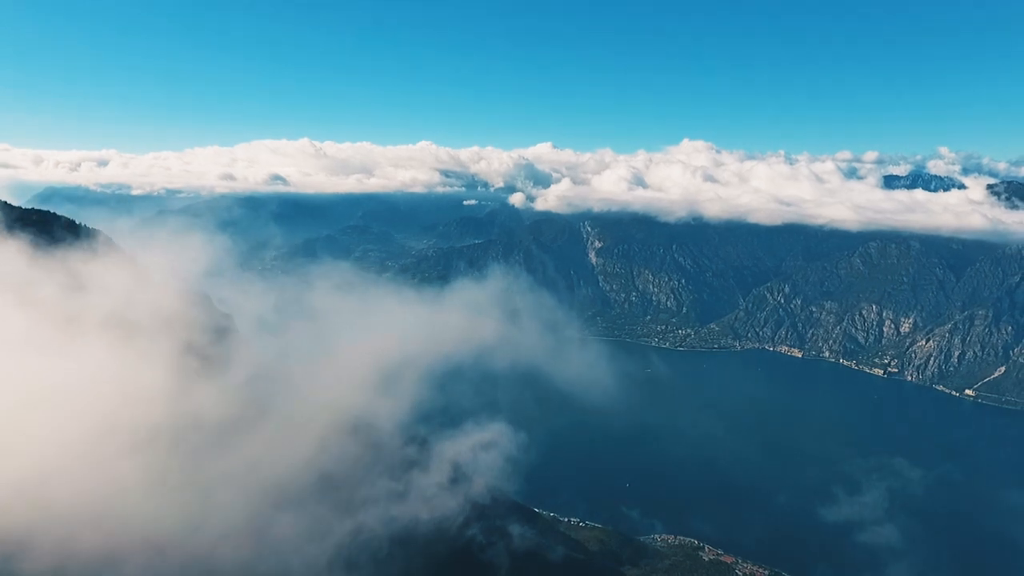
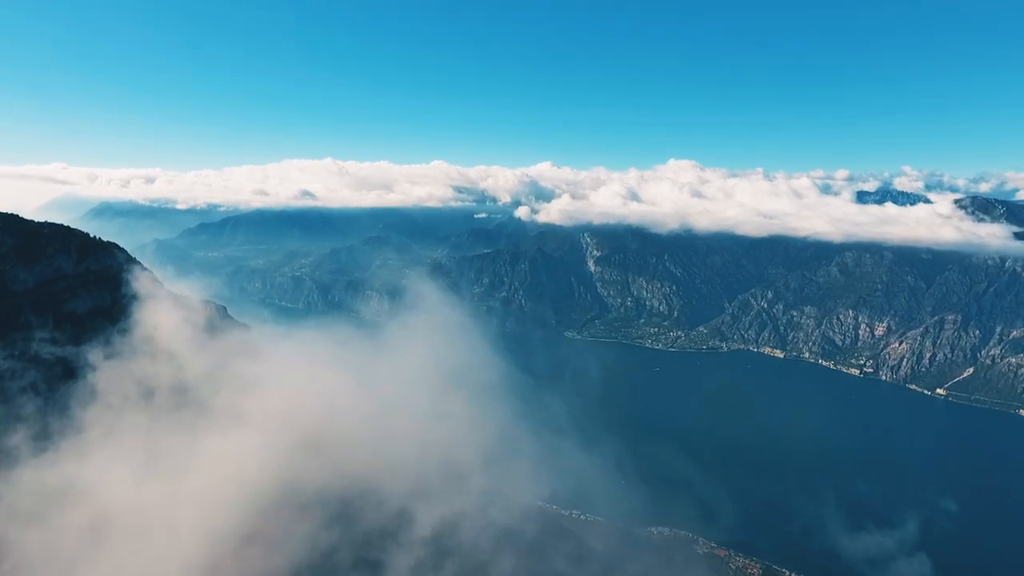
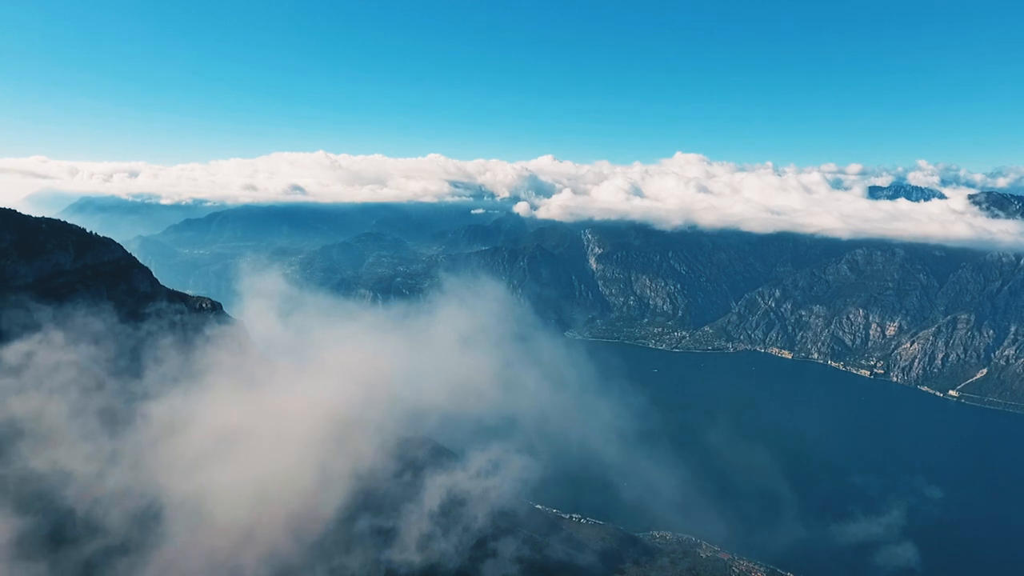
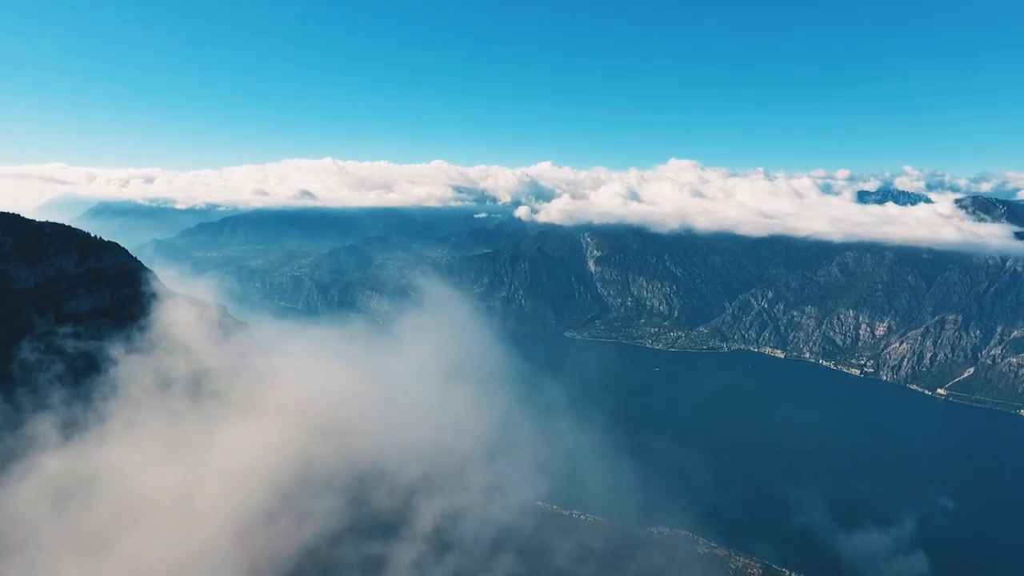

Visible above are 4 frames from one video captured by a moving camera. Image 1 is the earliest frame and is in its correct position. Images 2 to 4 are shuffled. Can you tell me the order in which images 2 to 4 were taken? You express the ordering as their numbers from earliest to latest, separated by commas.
3, 4, 2
